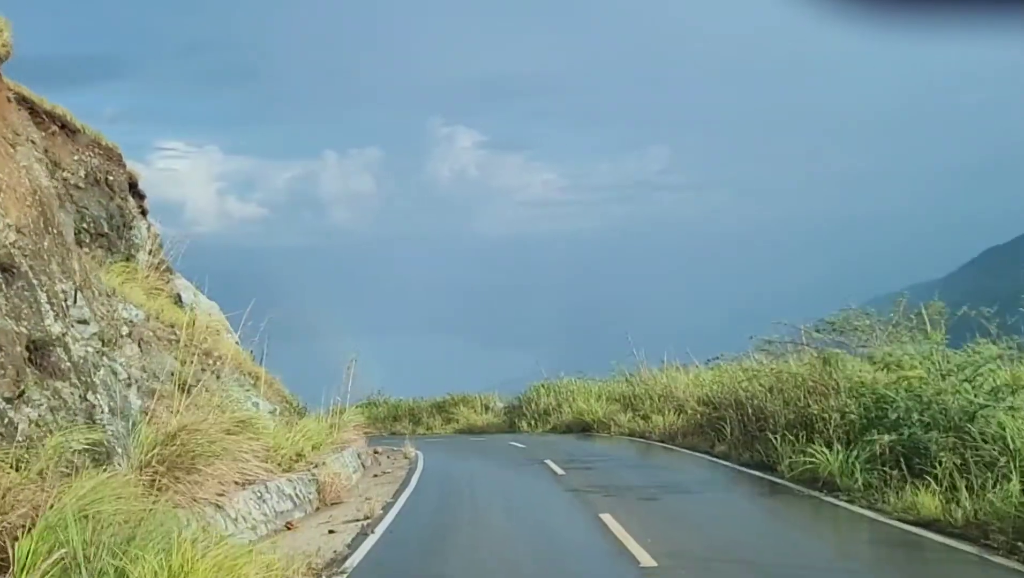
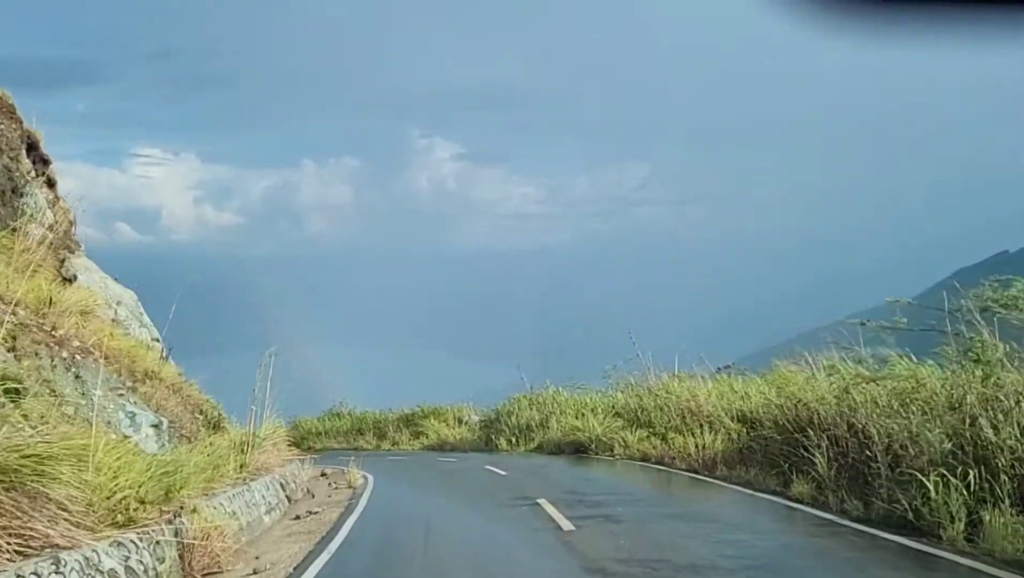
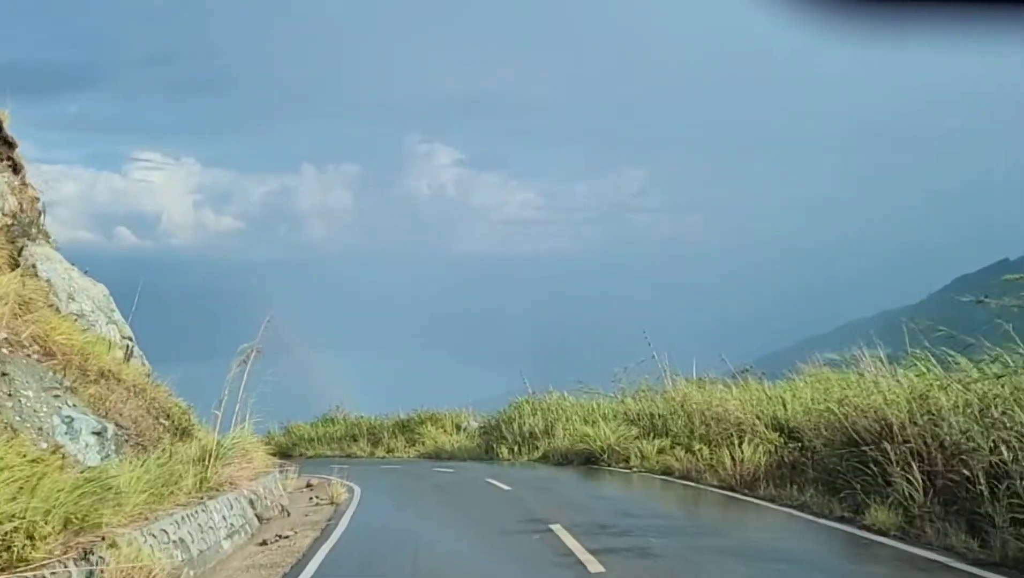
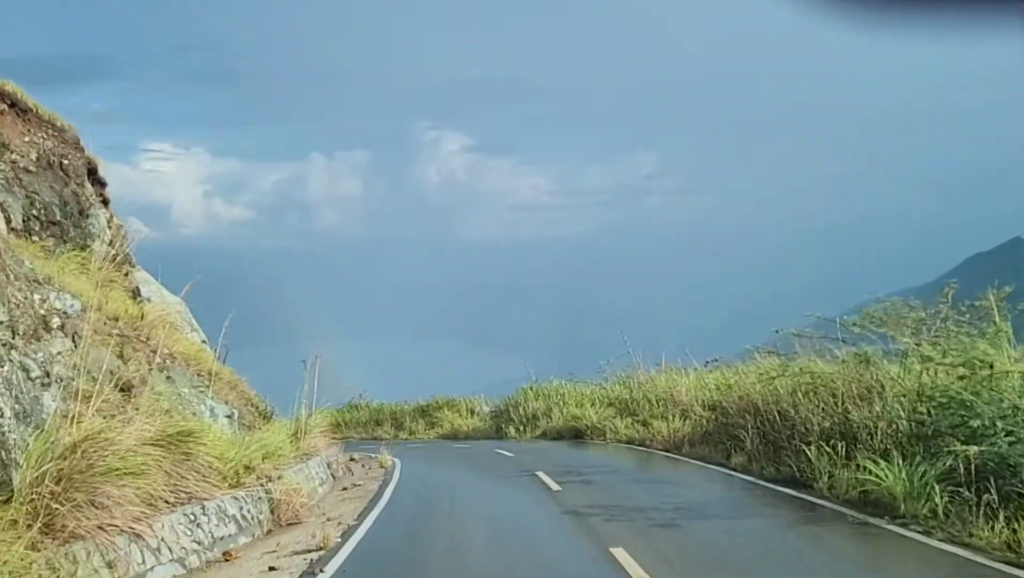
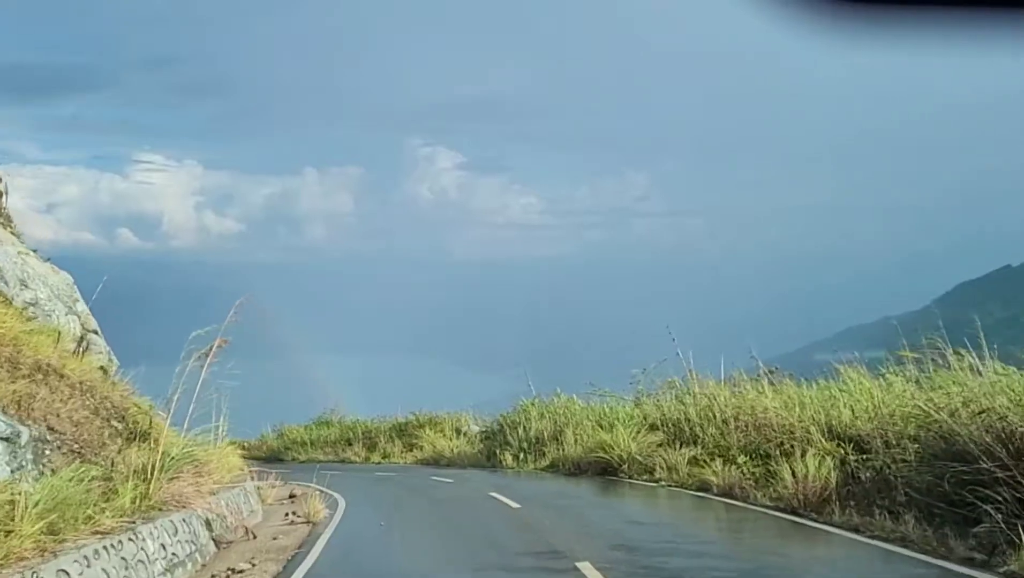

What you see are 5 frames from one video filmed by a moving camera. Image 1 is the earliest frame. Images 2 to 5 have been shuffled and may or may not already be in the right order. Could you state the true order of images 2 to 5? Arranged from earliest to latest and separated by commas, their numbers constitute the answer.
4, 2, 3, 5
